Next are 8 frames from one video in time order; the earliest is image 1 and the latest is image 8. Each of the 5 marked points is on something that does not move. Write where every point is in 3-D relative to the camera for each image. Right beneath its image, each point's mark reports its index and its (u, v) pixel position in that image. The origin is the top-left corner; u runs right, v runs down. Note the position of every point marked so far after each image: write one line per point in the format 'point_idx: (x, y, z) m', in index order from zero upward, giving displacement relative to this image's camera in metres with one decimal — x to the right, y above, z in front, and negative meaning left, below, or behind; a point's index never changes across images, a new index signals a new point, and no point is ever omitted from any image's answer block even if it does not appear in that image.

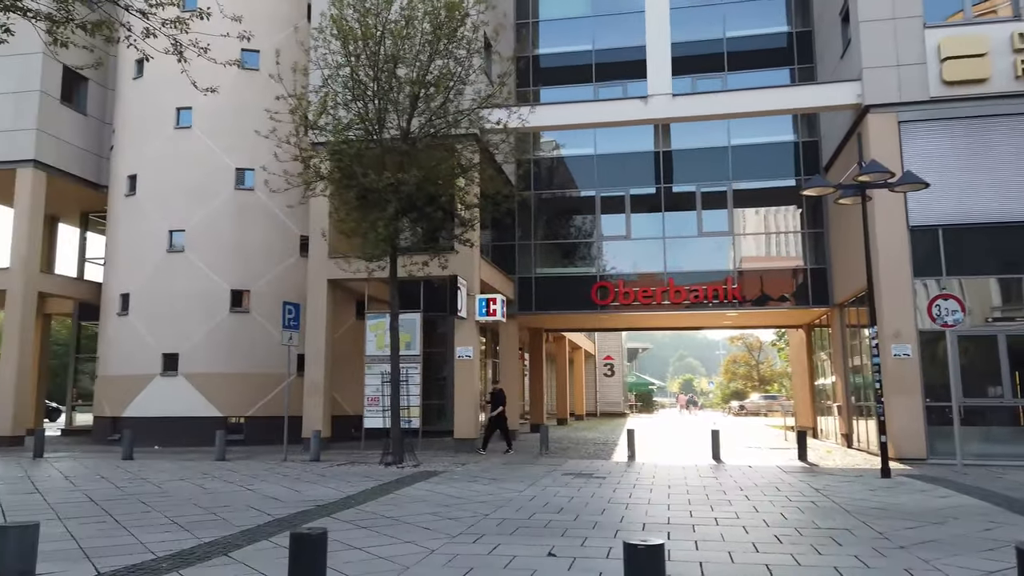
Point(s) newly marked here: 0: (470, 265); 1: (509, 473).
0: (-1.0, +0.6, +19.3) m
1: (0.0, -3.4, +14.3) m
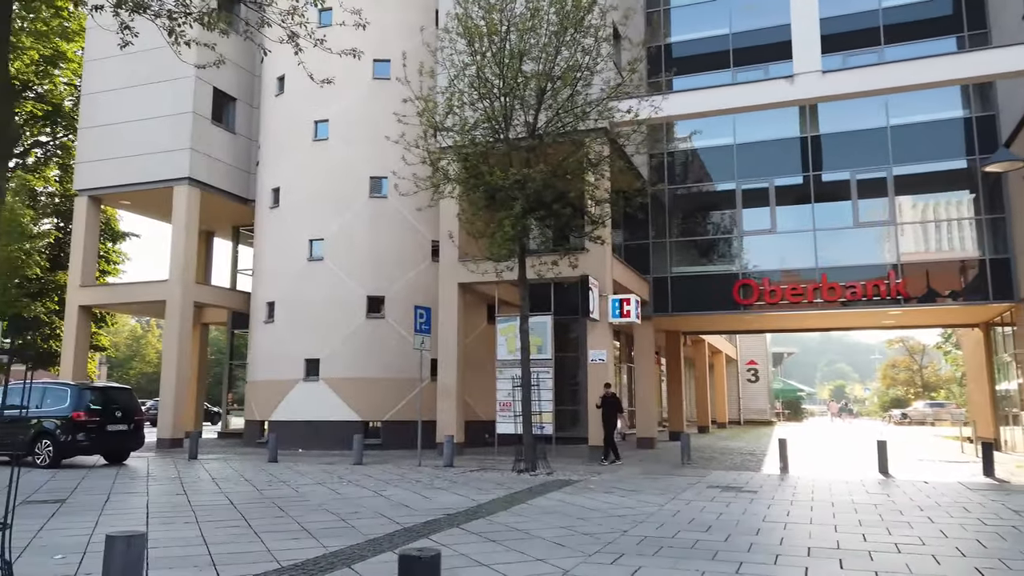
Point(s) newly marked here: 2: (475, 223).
0: (+2.2, +0.6, +18.5) m
1: (+2.4, -3.4, +13.3) m
2: (-0.8, +1.4, +15.9) m
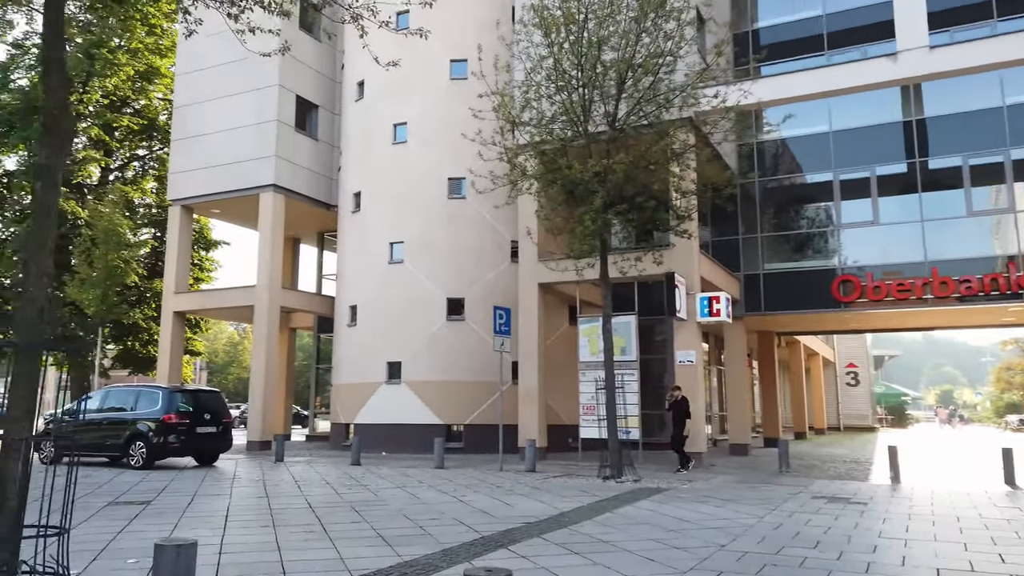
0: (+4.1, +0.6, +17.6) m
1: (+3.8, -3.3, +12.4) m
2: (+0.8, +1.4, +15.4) m
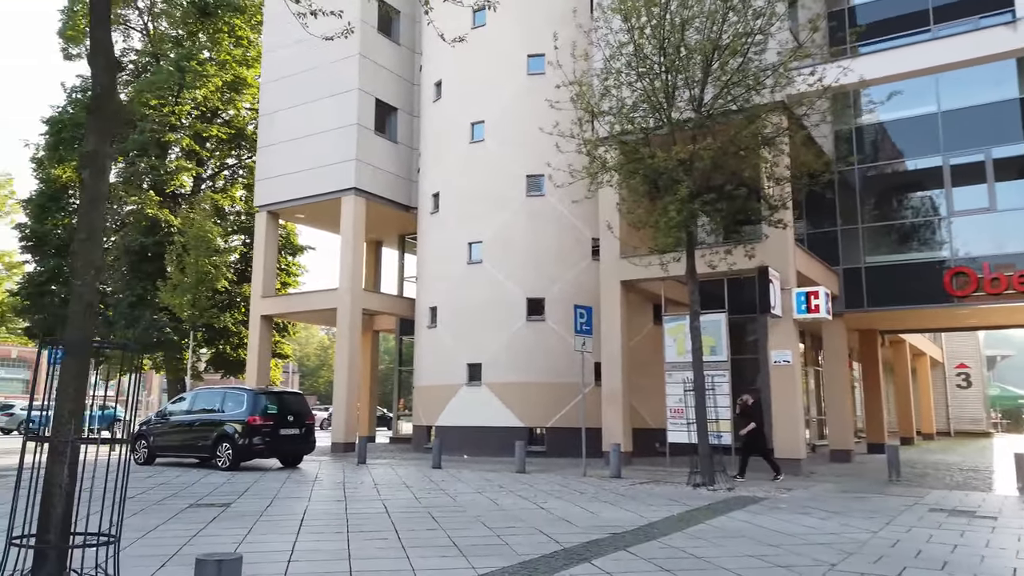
0: (+5.8, +0.7, +16.5) m
1: (+5.0, -3.2, +11.4) m
2: (+2.4, +1.4, +14.6) m
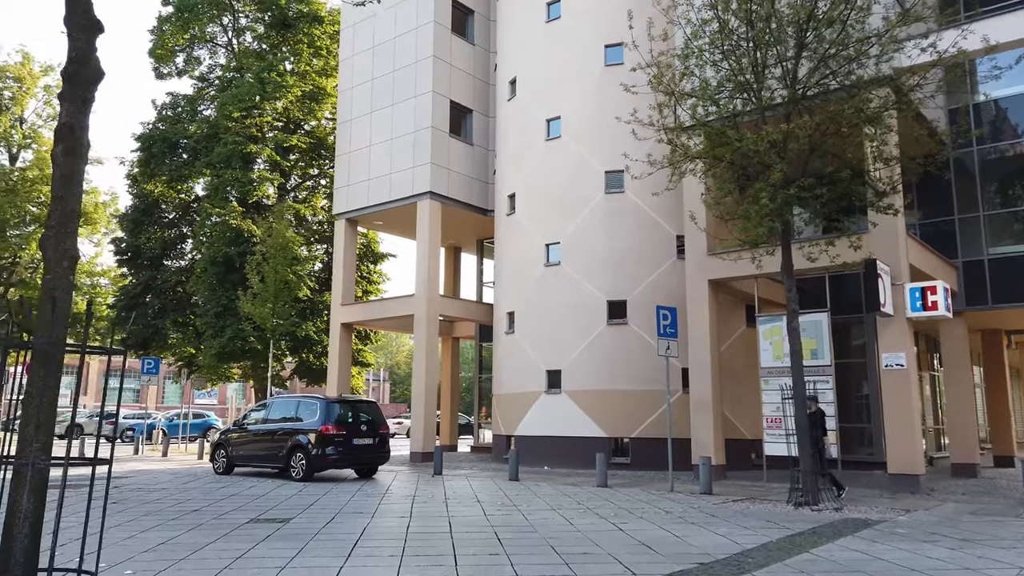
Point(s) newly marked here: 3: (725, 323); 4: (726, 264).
0: (+7.4, +0.8, +14.8) m
1: (+6.0, -3.1, +9.7) m
2: (+3.7, +1.5, +13.3) m
3: (+5.2, -0.8, +18.8) m
4: (+4.9, +0.5, +17.4) m
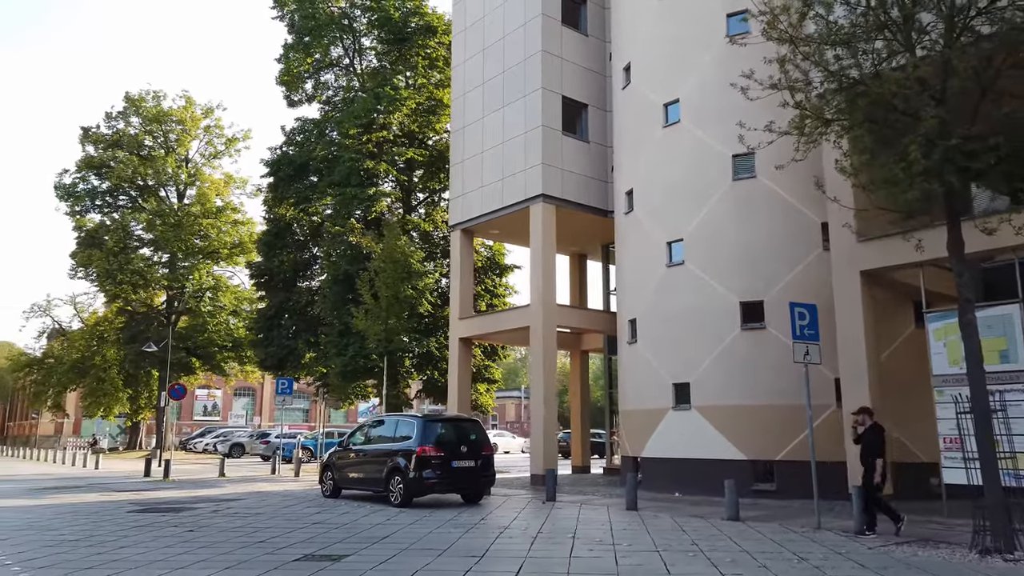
0: (+8.8, +1.1, +11.4) m
1: (+6.7, -2.7, +6.6) m
2: (+4.9, +1.7, +10.7) m
3: (+7.6, -0.7, +15.7) m
4: (+6.9, +0.7, +14.4) m
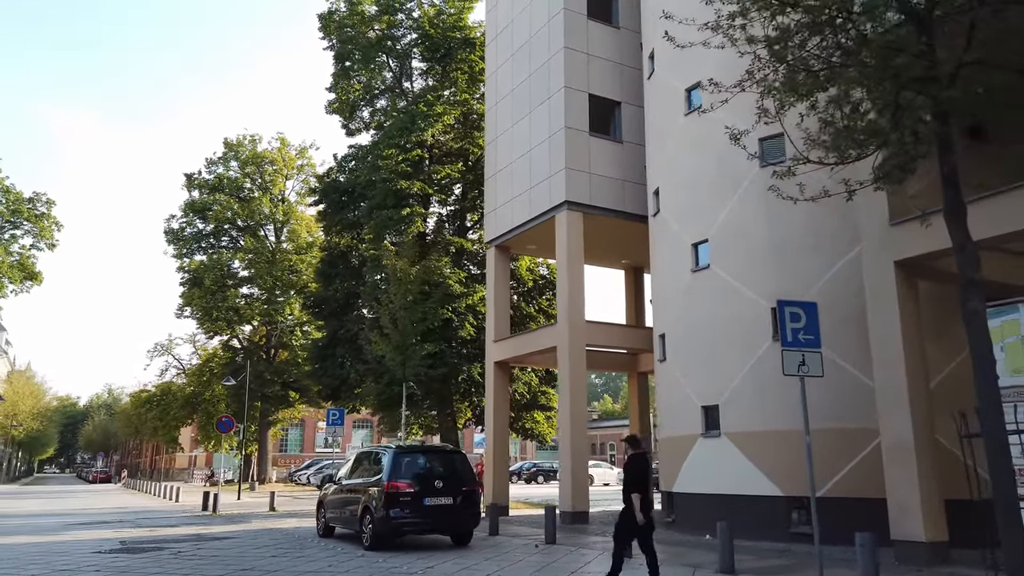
0: (+7.4, +1.4, +8.2) m
1: (+4.6, -2.4, +3.7) m
2: (+3.4, +1.8, +8.2) m
3: (+7.0, -0.6, +12.6) m
4: (+6.1, +0.8, +11.5) m
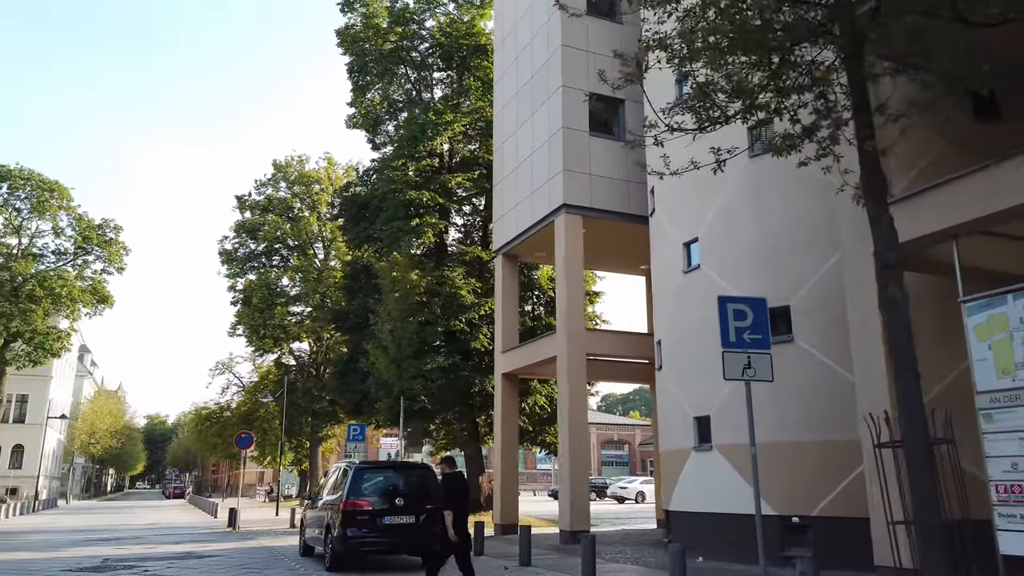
0: (+6.1, +1.6, +6.8) m
1: (+3.0, -2.2, +2.5) m
2: (+2.2, +1.9, +7.2) m
3: (+6.1, -0.5, +11.2) m
4: (+5.1, +0.9, +10.3) m
